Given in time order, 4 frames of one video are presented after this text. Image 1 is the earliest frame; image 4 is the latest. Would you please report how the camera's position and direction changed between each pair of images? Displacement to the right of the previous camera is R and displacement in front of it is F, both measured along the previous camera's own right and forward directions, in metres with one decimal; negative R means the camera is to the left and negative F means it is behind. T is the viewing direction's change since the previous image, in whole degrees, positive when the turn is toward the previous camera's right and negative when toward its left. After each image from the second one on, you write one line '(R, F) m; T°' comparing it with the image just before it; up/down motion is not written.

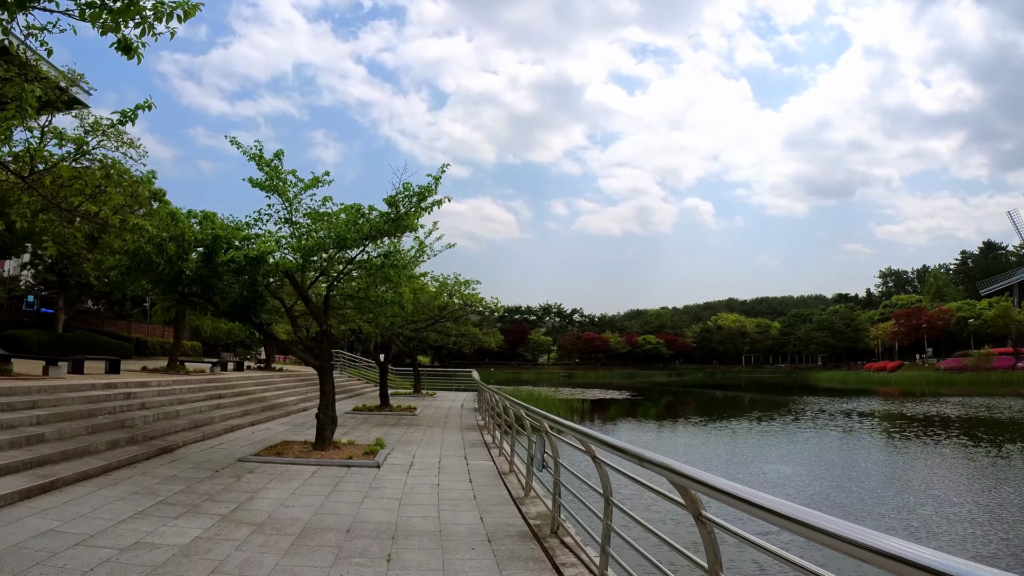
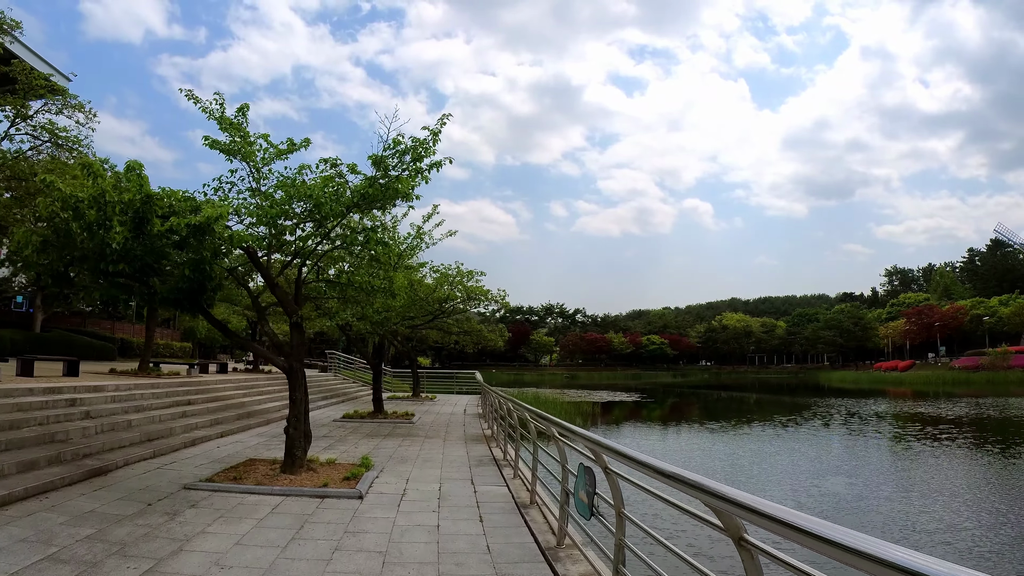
(-0.2, +1.5) m; 0°
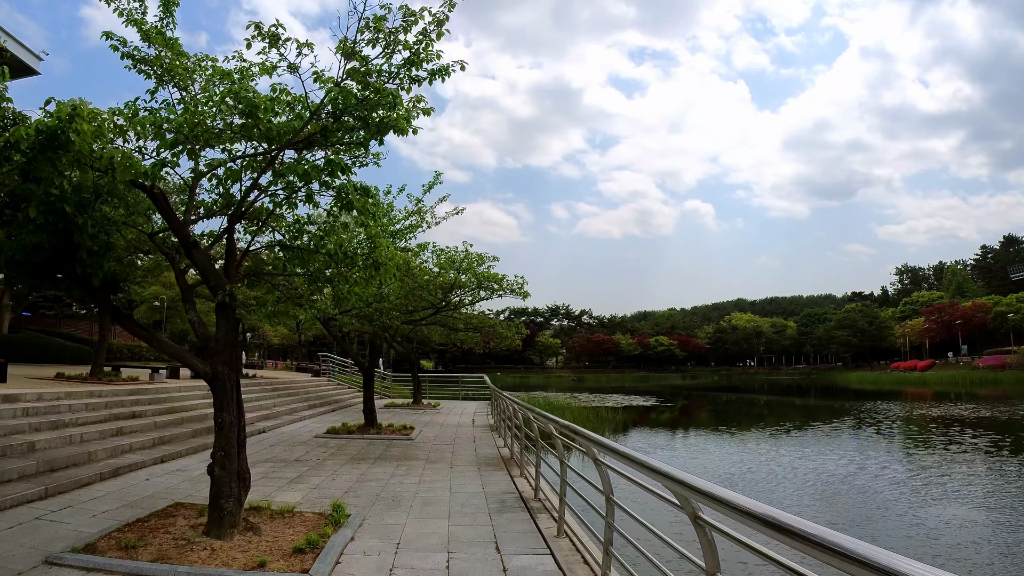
(-0.3, +2.1) m; 0°
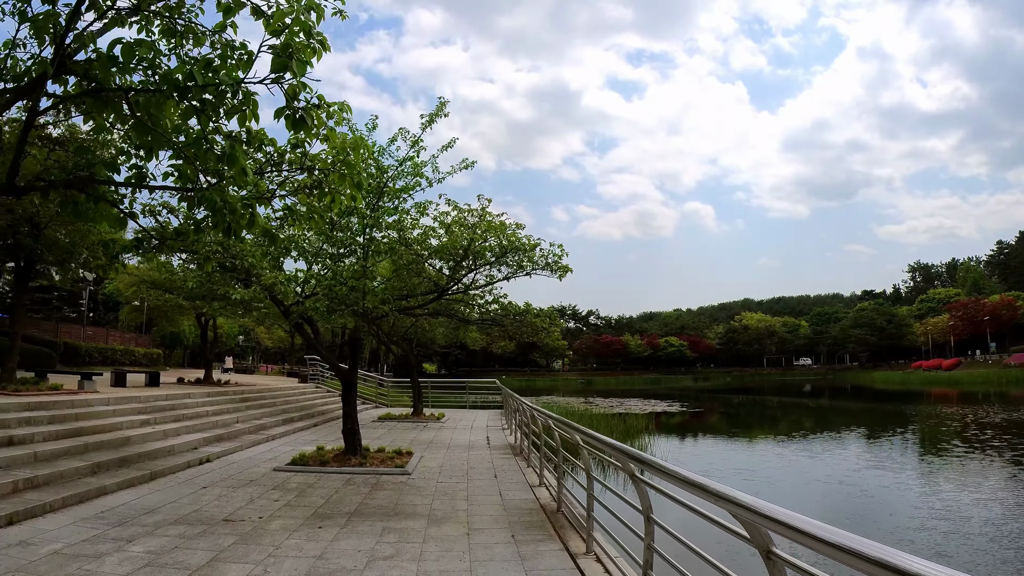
(-0.4, +2.6) m; 0°
